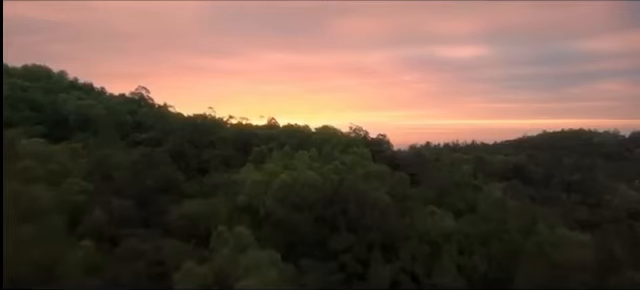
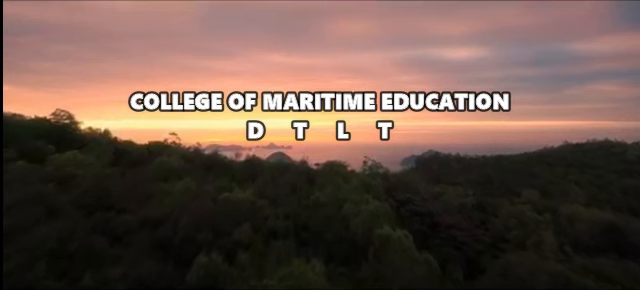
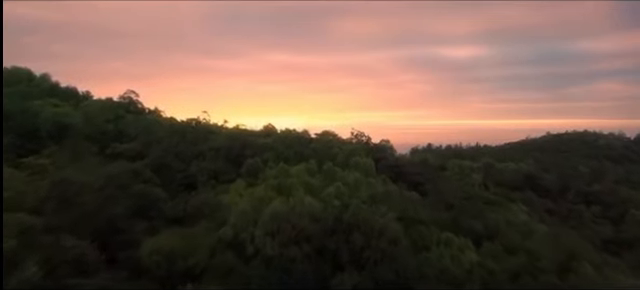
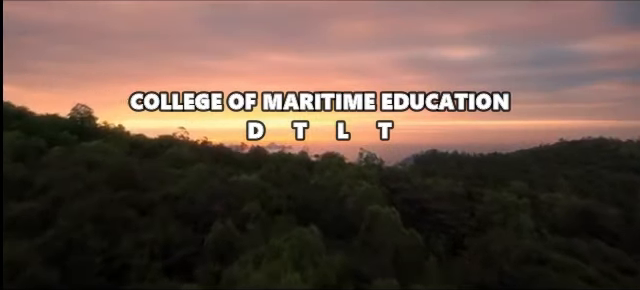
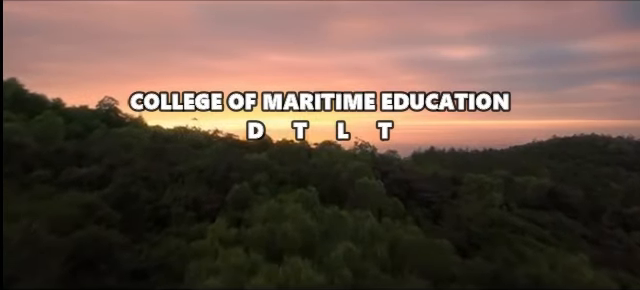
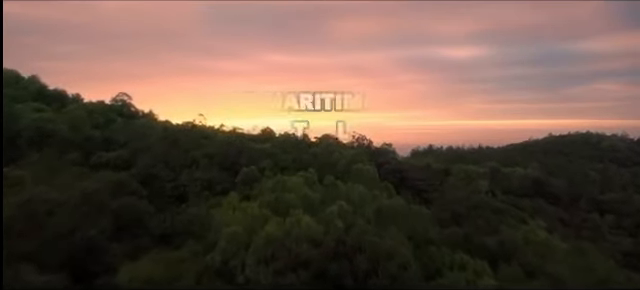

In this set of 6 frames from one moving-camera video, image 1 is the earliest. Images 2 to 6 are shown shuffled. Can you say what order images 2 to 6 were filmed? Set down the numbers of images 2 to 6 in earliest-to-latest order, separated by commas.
3, 6, 5, 4, 2
